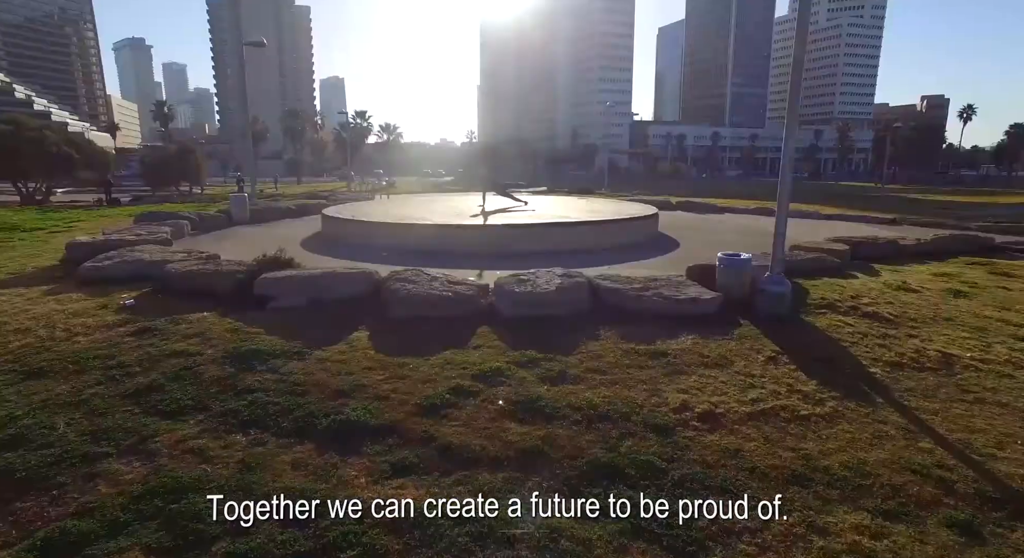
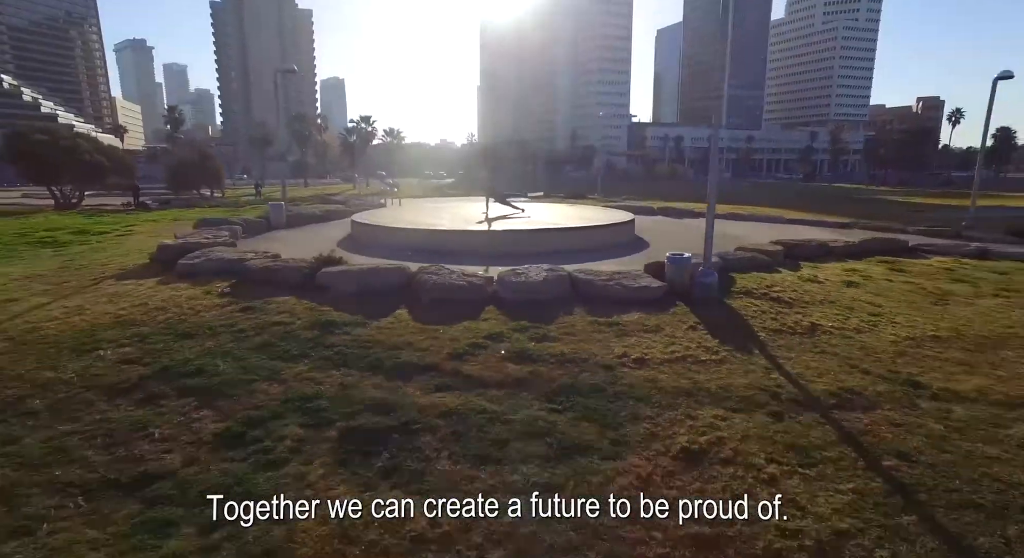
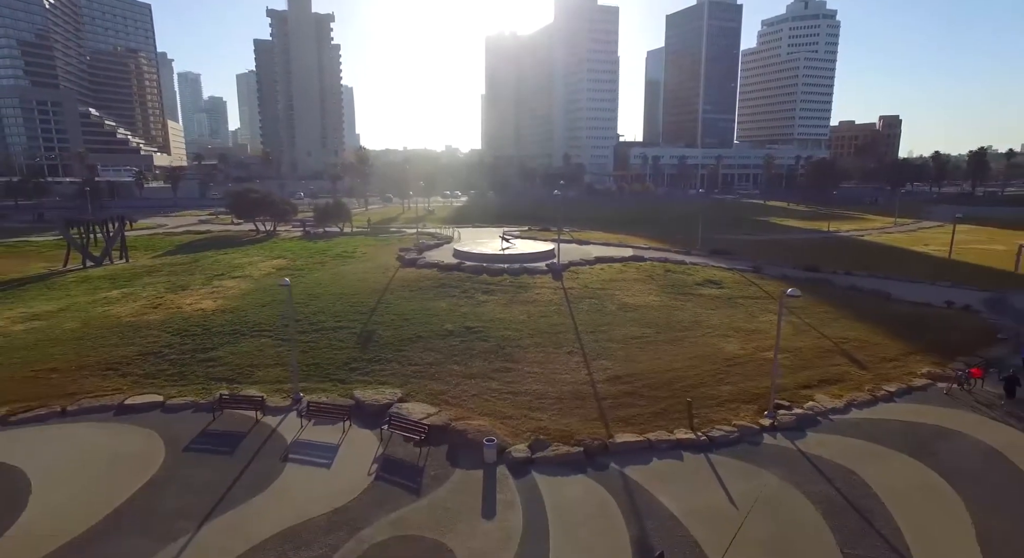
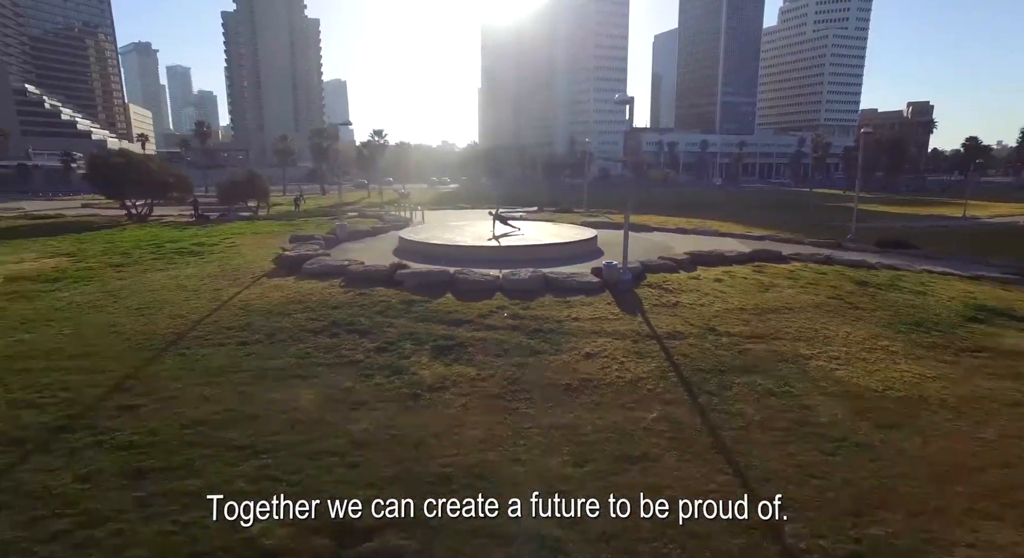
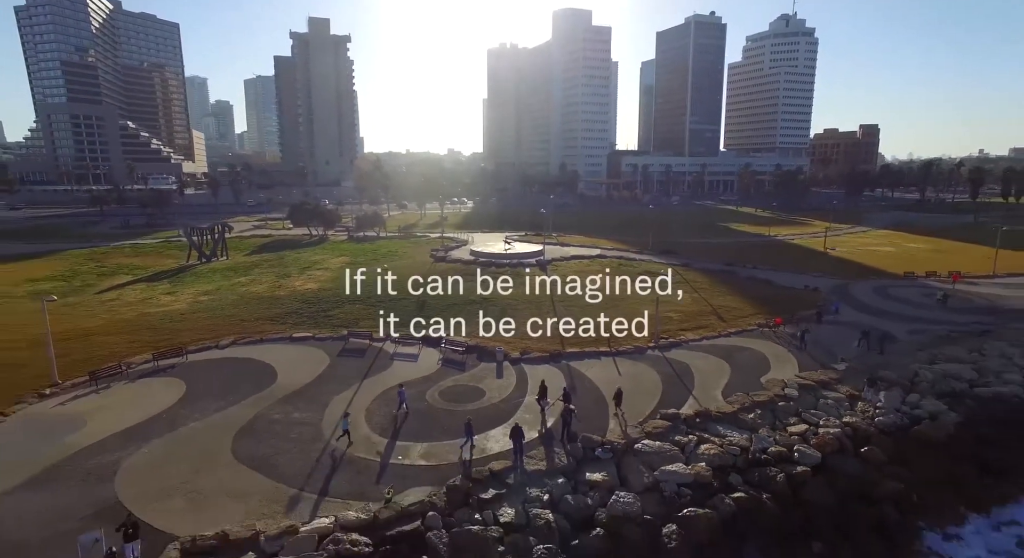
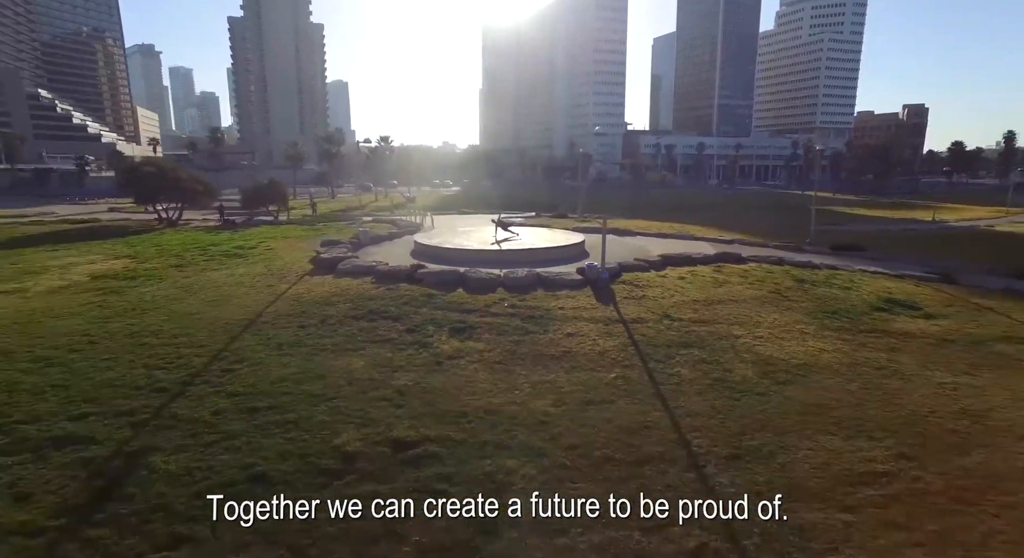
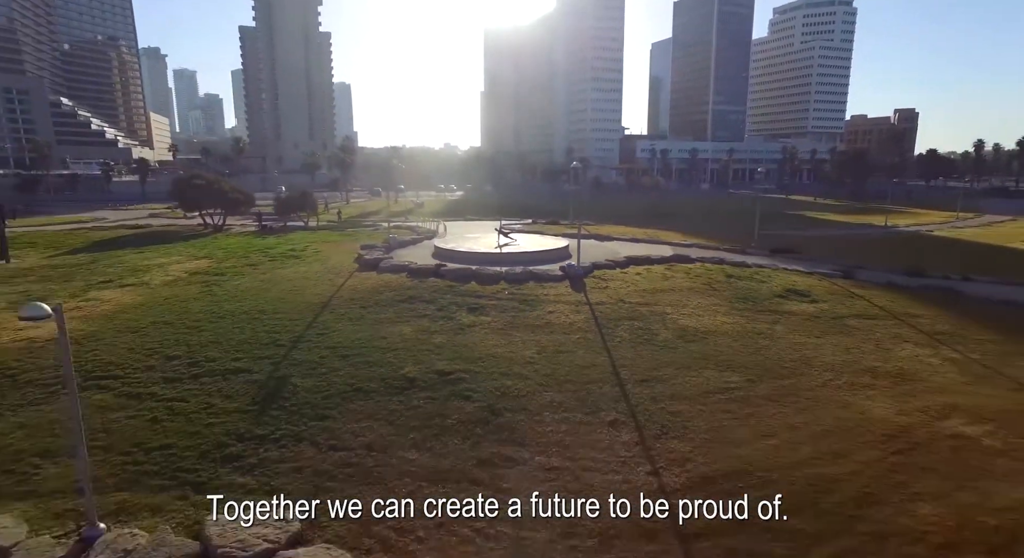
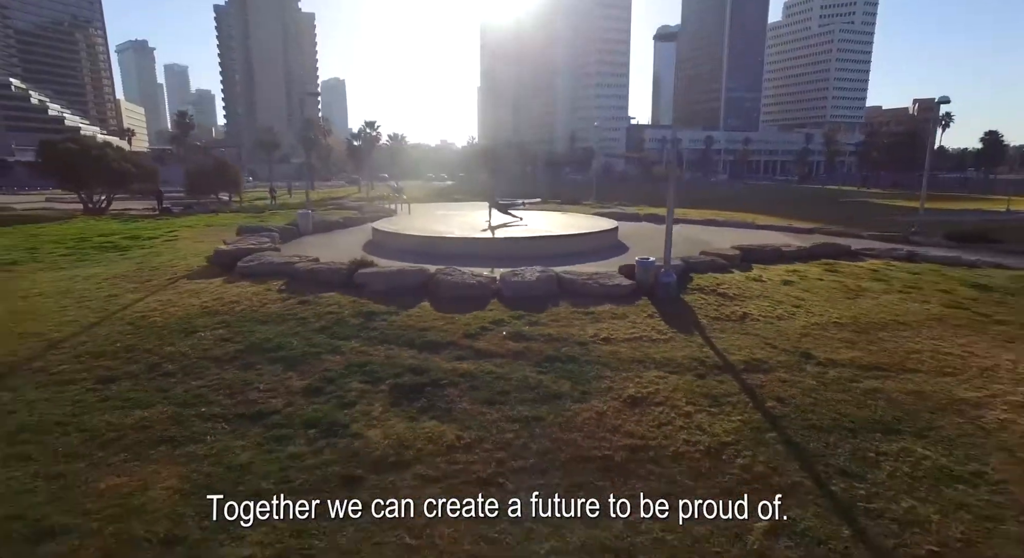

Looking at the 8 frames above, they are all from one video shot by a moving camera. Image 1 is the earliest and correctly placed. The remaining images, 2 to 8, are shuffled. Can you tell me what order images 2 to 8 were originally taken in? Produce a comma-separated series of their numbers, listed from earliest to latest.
2, 8, 4, 6, 7, 3, 5
